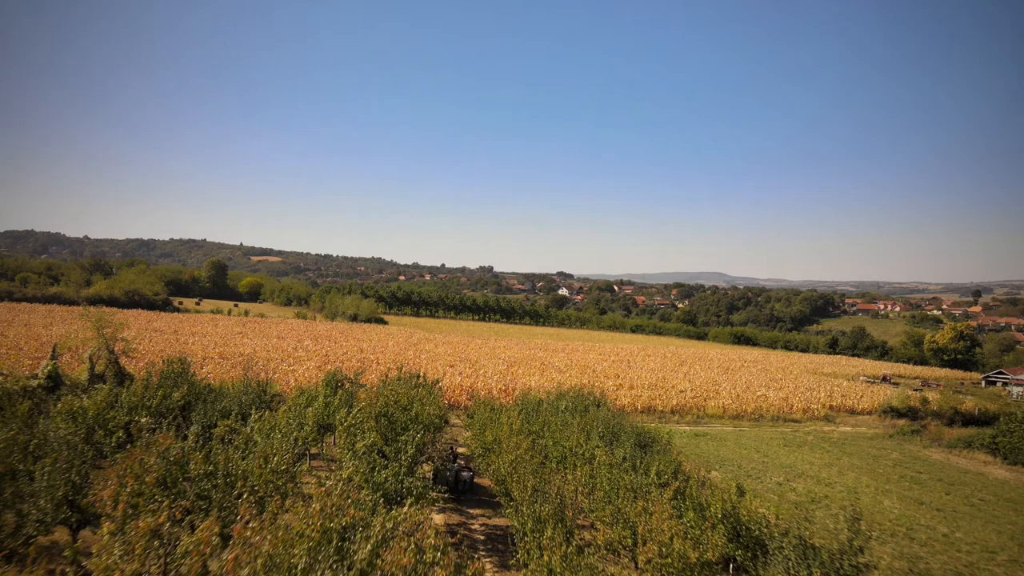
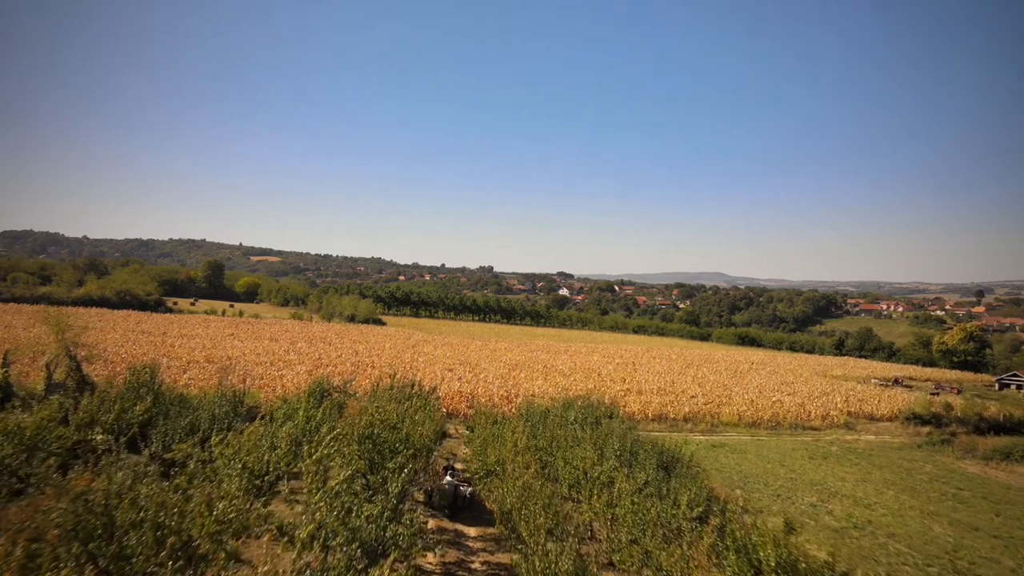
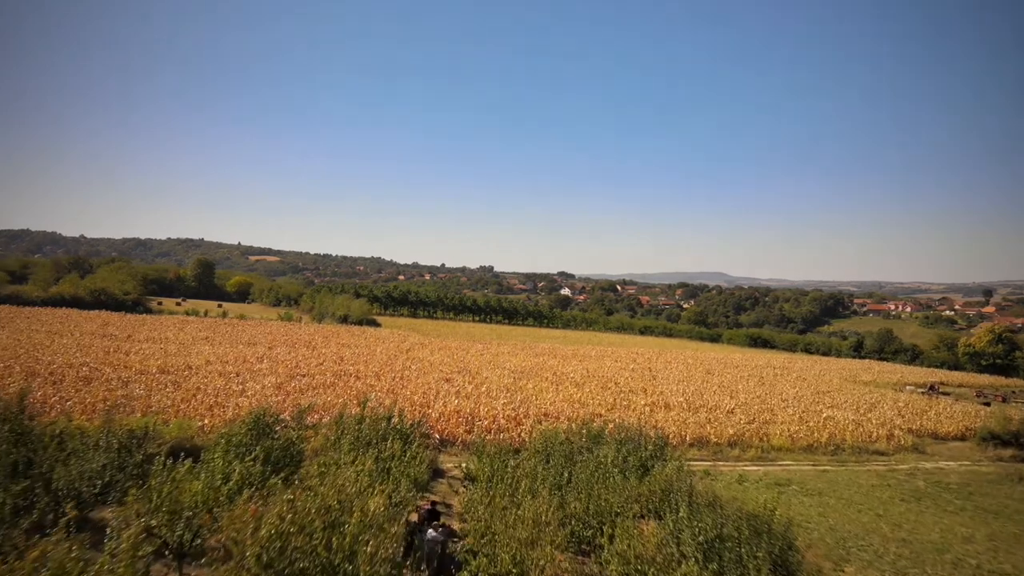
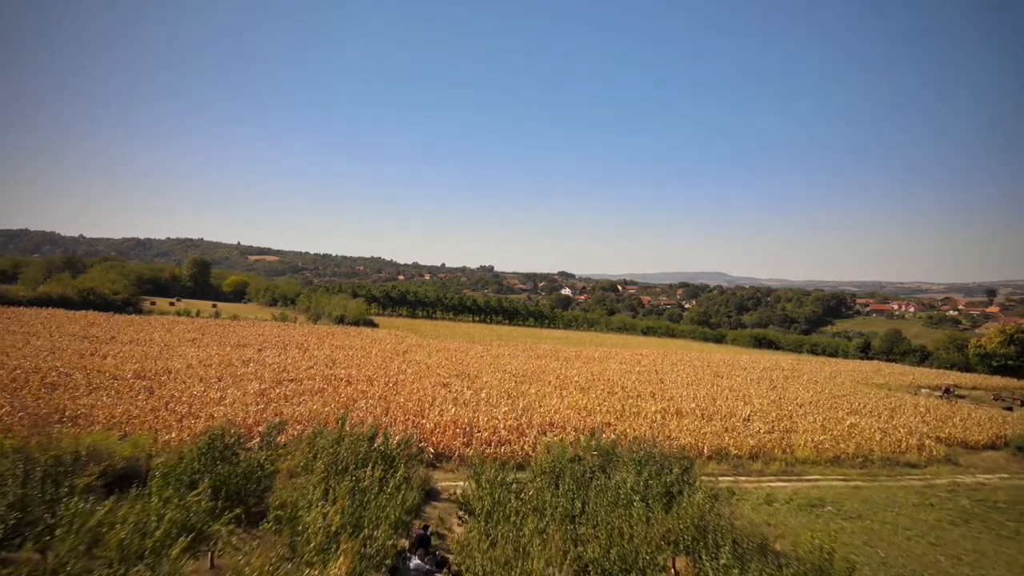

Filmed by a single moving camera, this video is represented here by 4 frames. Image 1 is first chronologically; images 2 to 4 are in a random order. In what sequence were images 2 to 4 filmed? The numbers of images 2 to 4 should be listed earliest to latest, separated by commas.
2, 3, 4
